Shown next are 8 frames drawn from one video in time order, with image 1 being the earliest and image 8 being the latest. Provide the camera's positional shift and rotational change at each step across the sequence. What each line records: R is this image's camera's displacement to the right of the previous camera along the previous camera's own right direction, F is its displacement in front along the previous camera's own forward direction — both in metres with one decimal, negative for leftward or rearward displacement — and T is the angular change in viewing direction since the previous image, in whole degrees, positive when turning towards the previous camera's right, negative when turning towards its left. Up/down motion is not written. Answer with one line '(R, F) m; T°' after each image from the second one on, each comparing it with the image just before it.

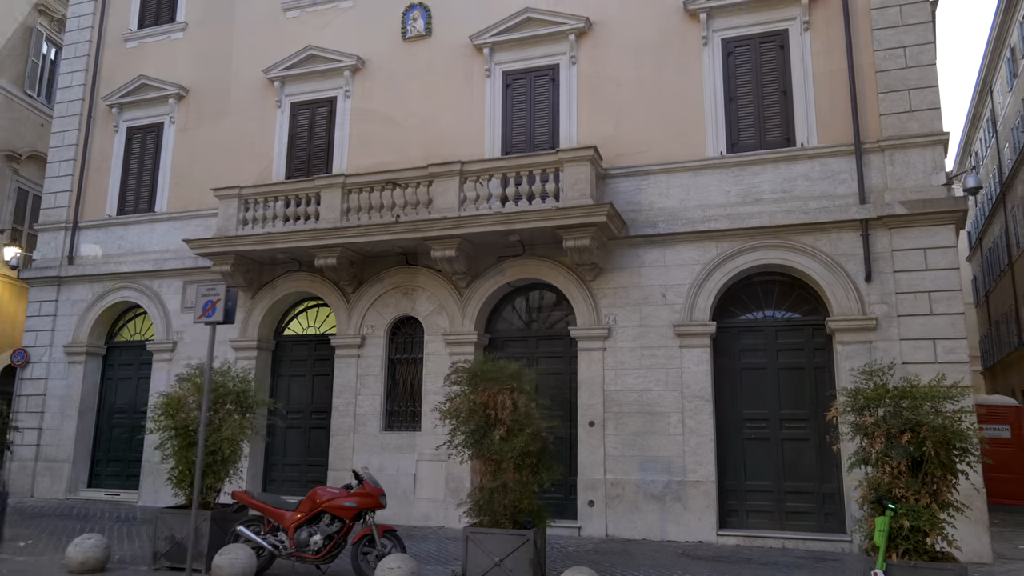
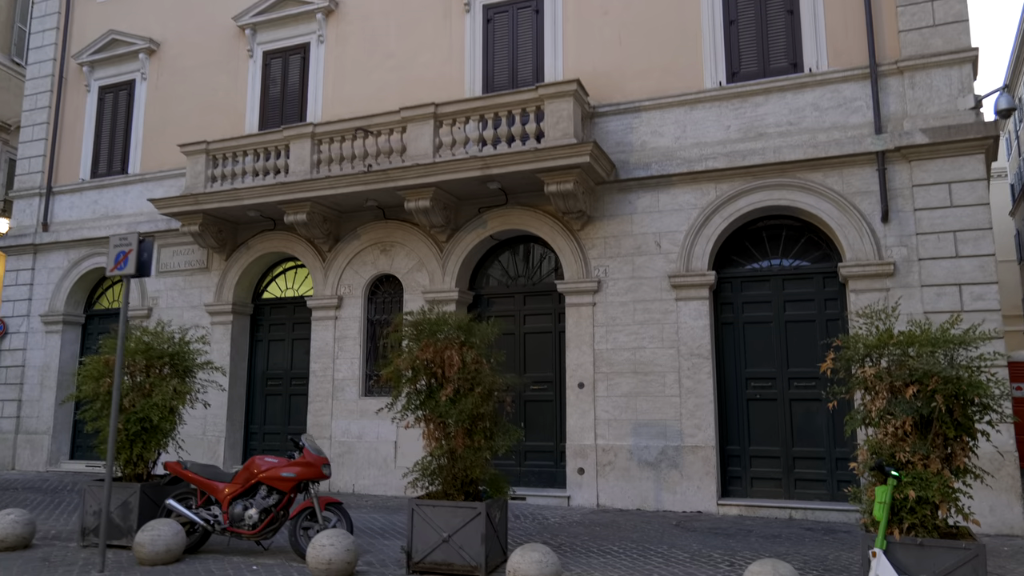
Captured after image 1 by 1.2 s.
(+0.8, +1.0) m; -3°
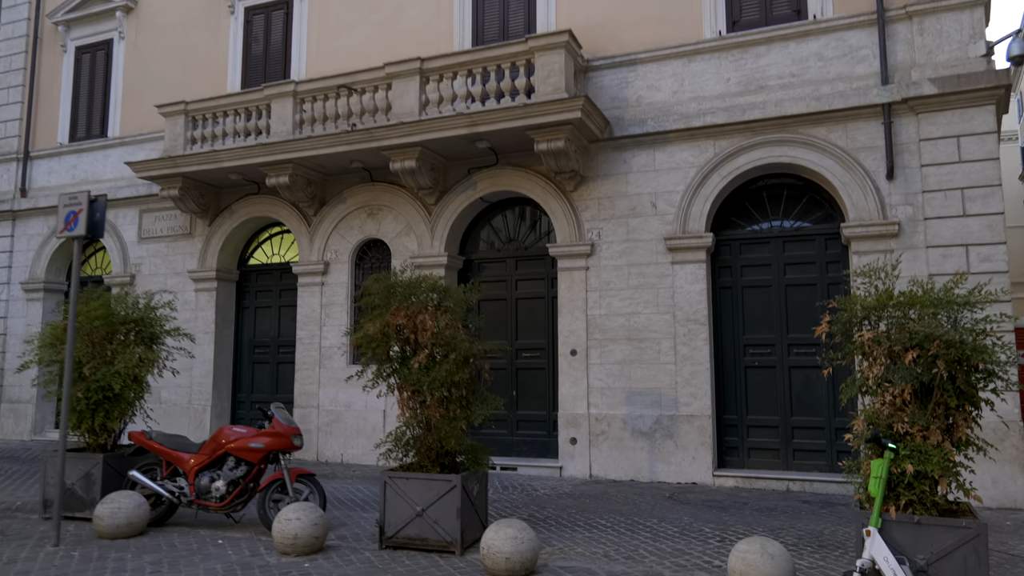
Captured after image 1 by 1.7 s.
(+0.3, +0.5) m; -1°
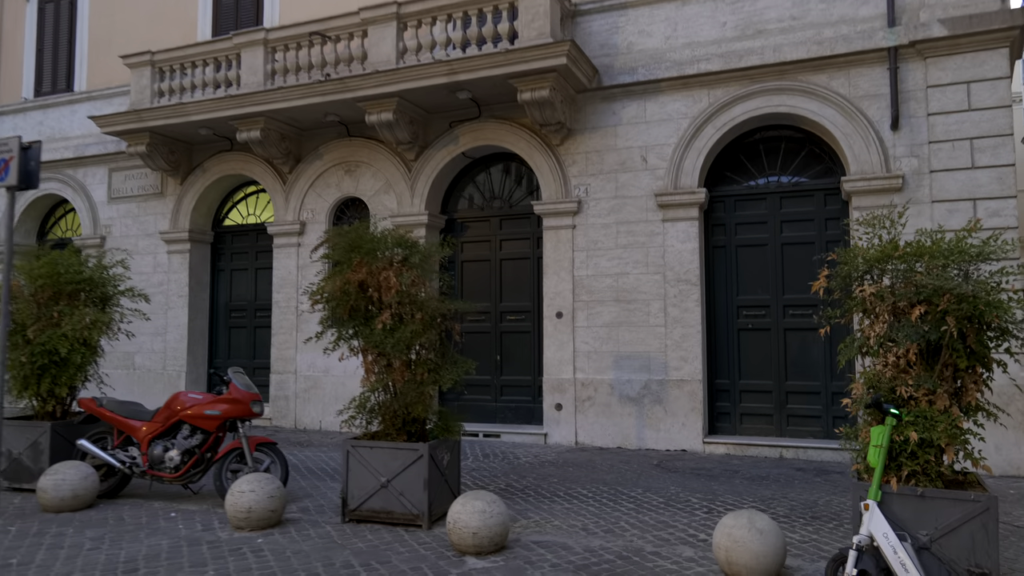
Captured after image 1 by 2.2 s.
(+0.2, +0.5) m; 0°
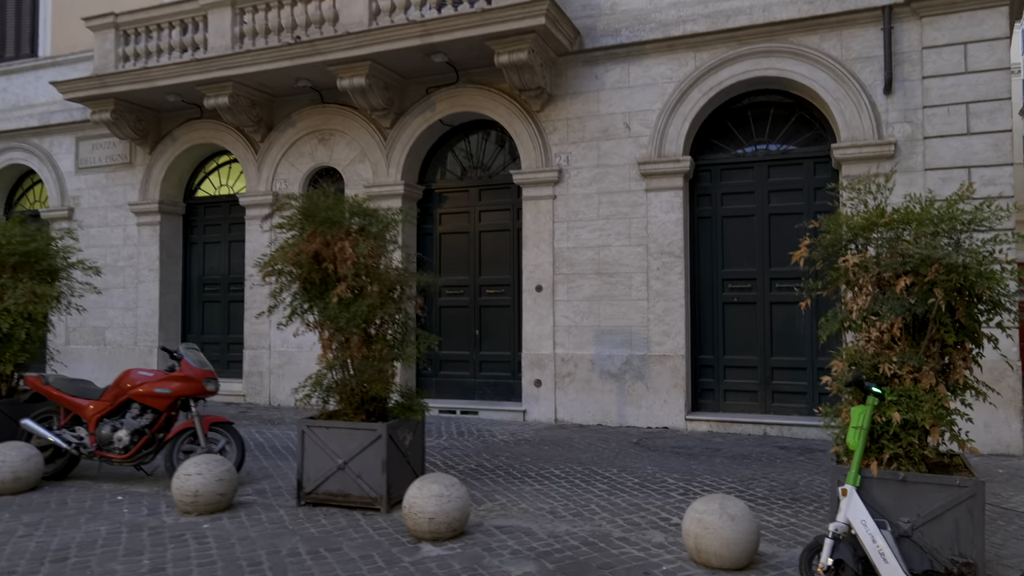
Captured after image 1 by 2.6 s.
(+0.3, +0.4) m; 0°
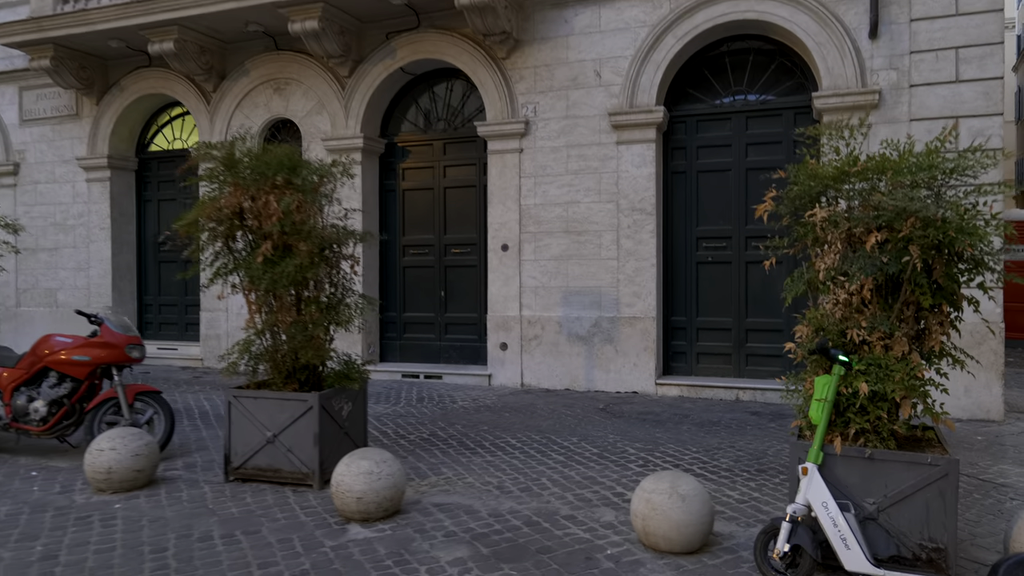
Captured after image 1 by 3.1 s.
(+0.3, +0.5) m; +1°
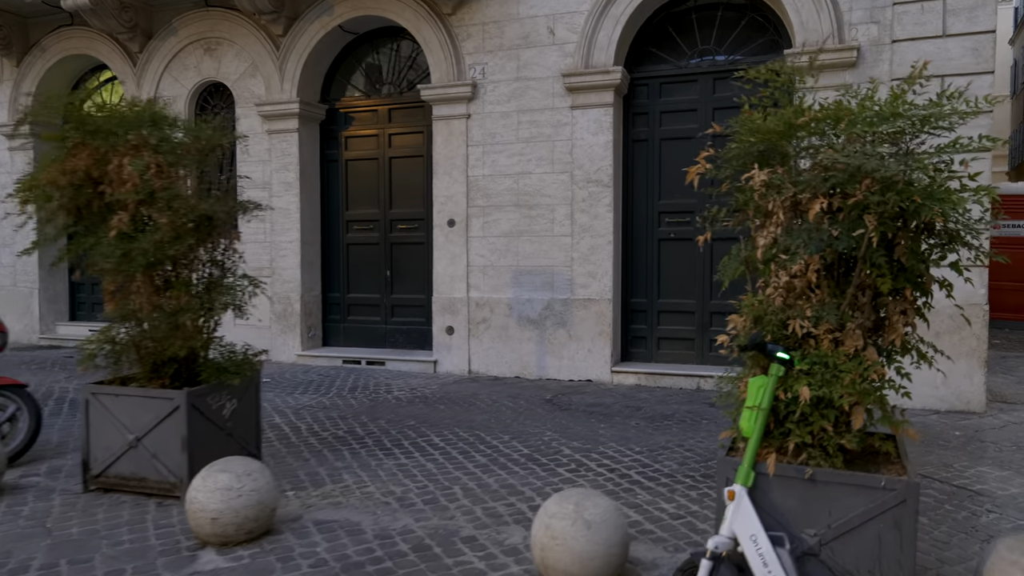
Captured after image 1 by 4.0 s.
(+0.6, +0.8) m; 0°
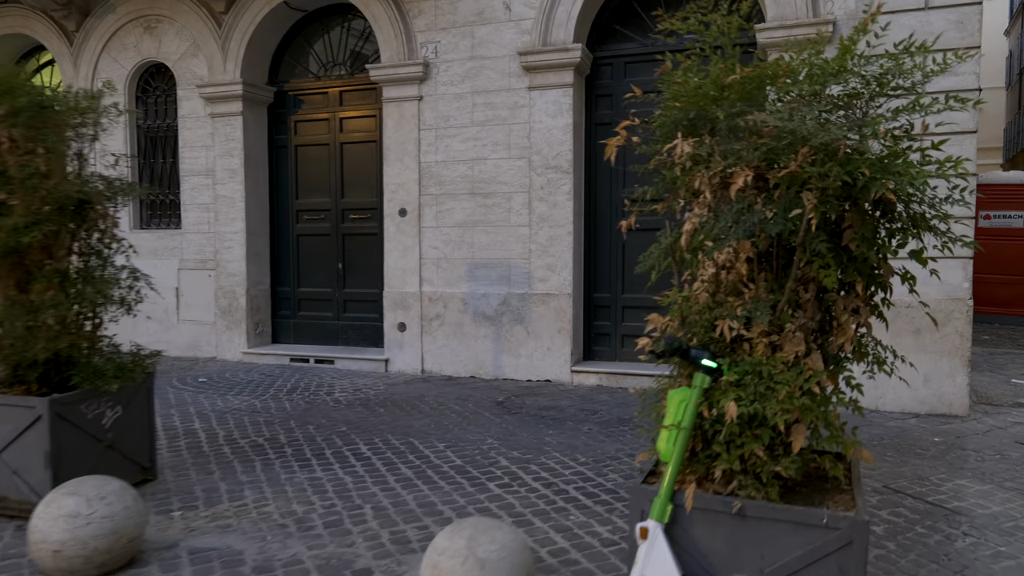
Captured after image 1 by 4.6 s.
(+0.5, +0.6) m; 0°
